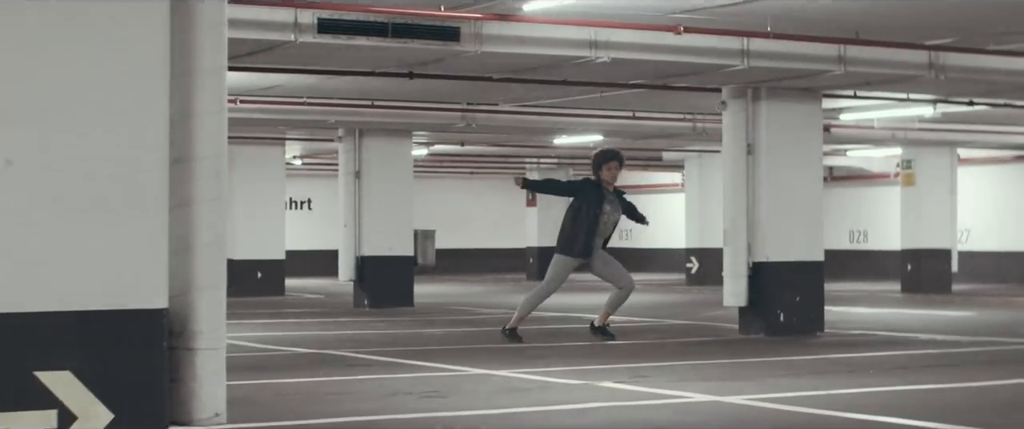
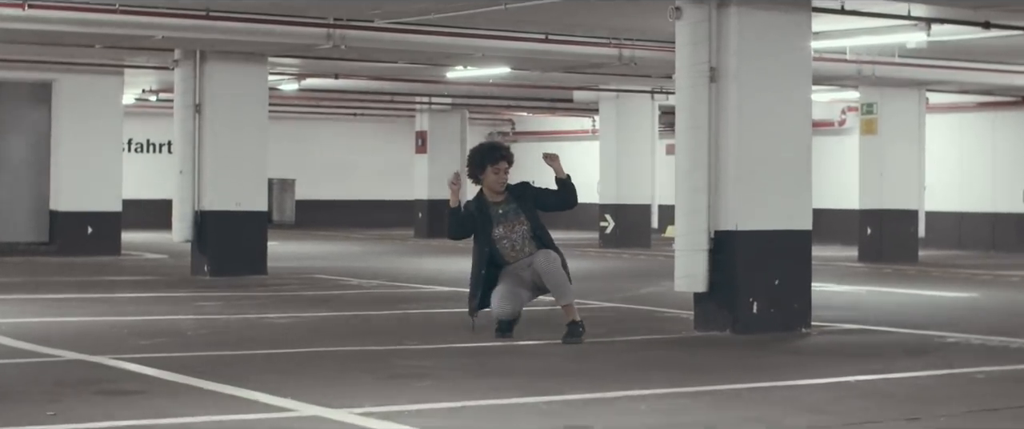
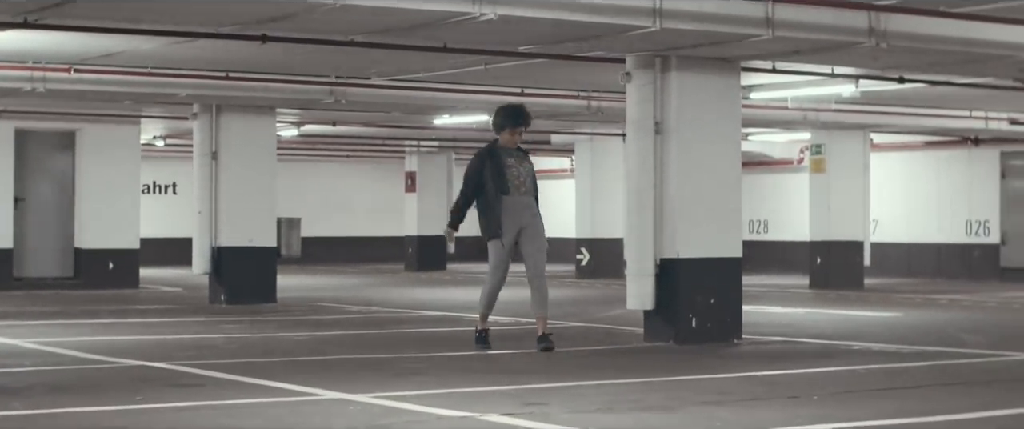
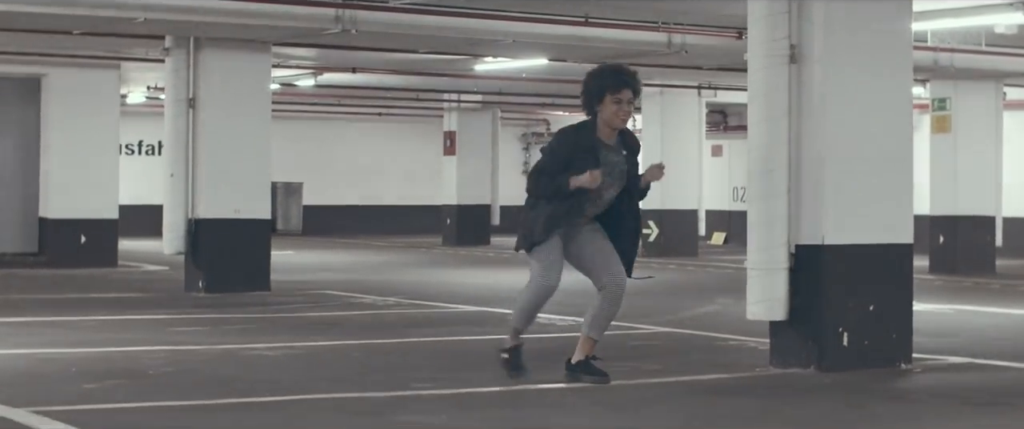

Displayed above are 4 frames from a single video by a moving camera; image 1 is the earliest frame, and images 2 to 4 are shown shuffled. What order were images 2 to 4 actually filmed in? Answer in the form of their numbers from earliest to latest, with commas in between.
3, 2, 4
